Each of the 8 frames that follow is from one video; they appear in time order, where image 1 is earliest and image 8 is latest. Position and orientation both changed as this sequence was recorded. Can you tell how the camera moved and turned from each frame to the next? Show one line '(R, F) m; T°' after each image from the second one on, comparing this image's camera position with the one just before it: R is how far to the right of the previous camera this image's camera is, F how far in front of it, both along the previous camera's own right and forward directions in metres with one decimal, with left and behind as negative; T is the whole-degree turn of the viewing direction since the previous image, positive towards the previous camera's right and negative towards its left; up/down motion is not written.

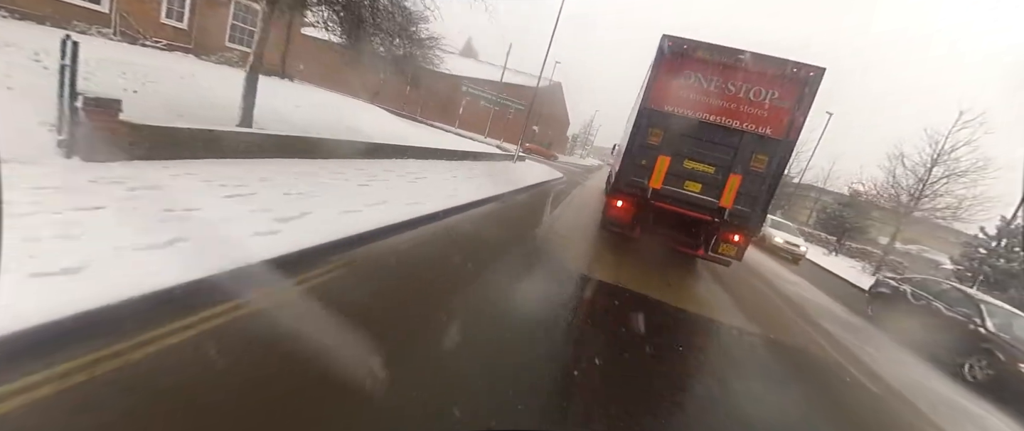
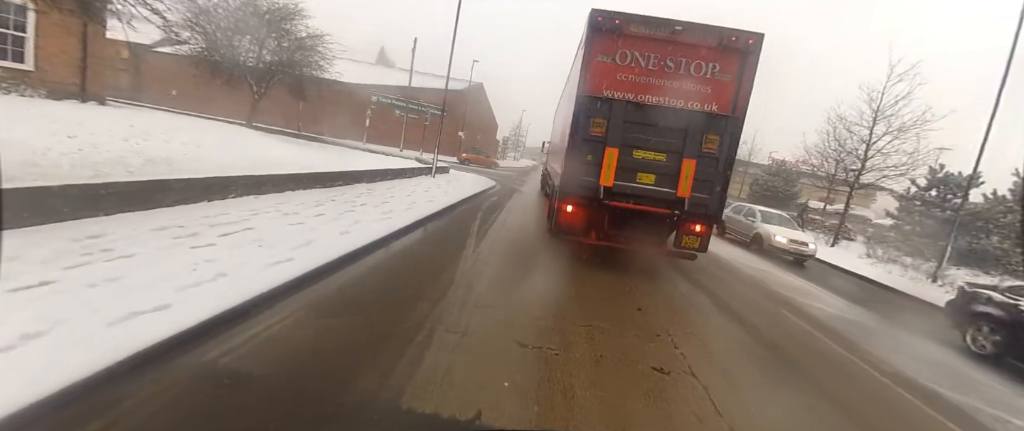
(+0.5, +1.8) m; +9°
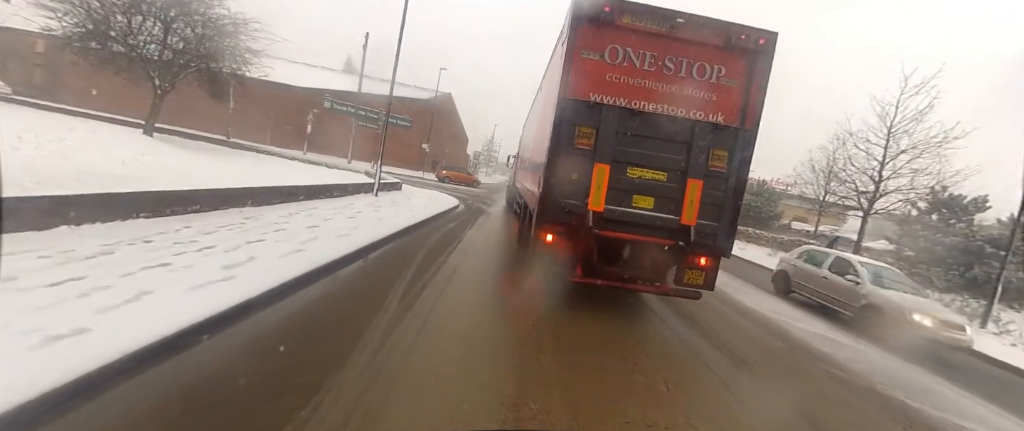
(+0.2, +1.7) m; +4°
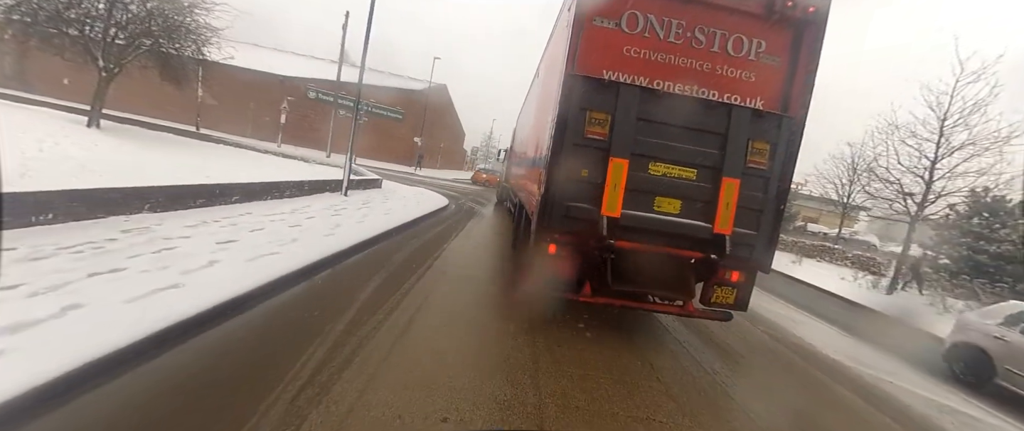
(0.0, +1.0) m; 0°
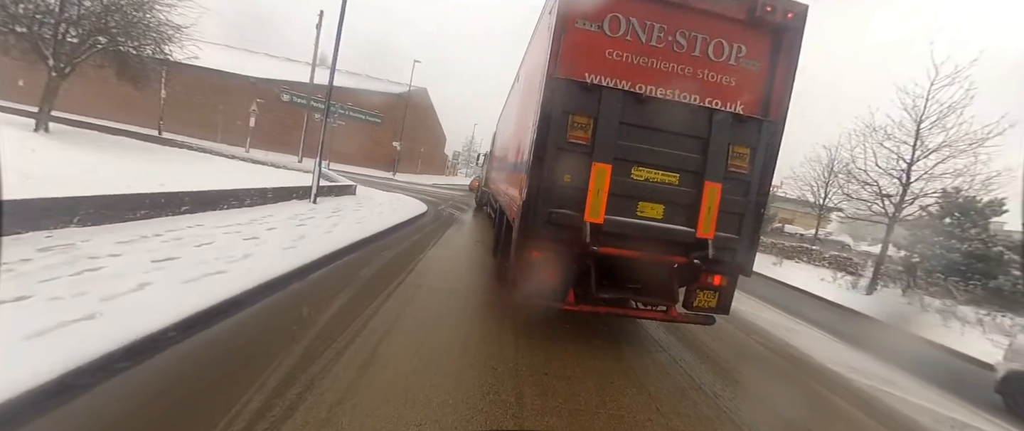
(0.0, +0.2) m; +3°
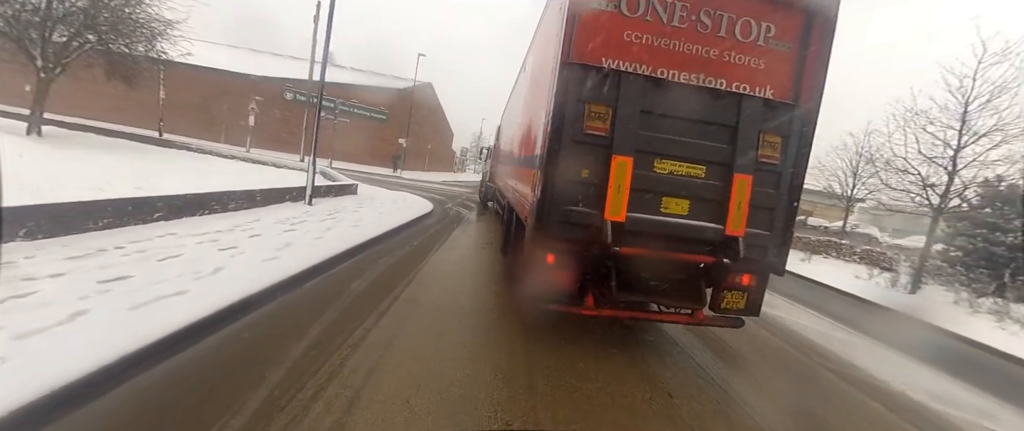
(0.0, +0.4) m; -1°
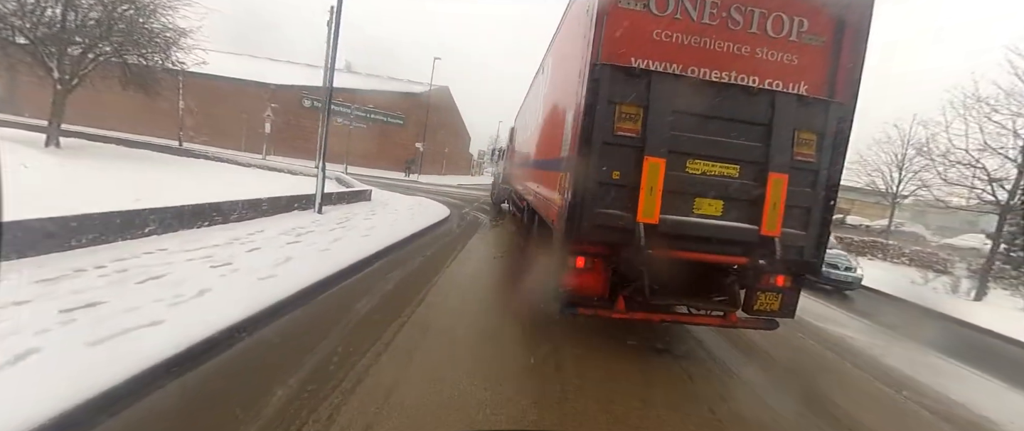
(0.0, +0.3) m; -3°
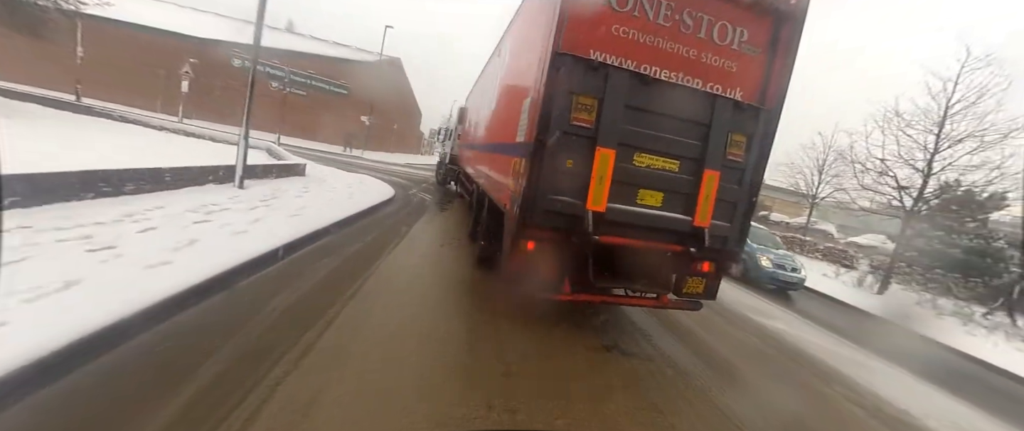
(0.0, +0.2) m; +7°
